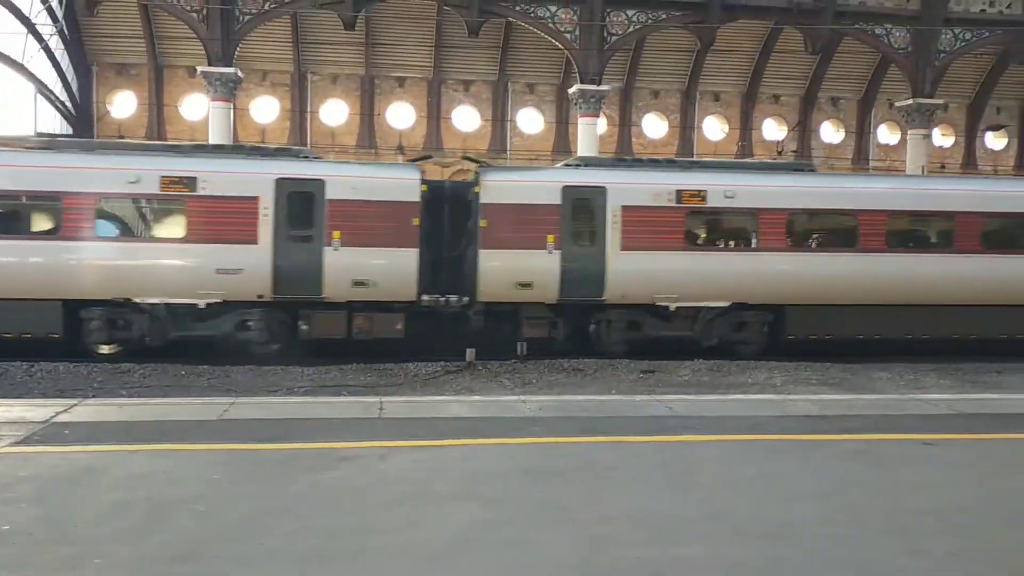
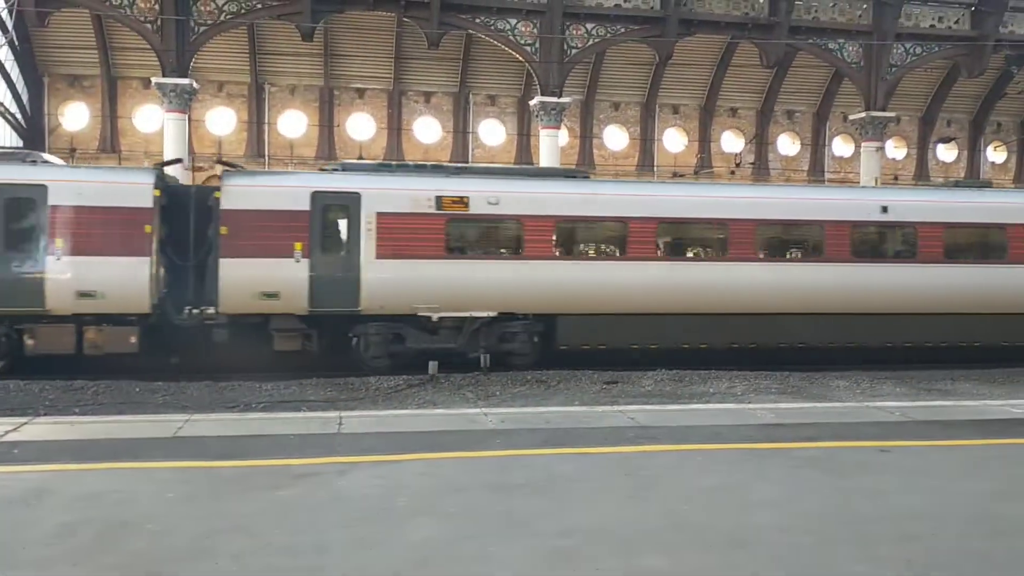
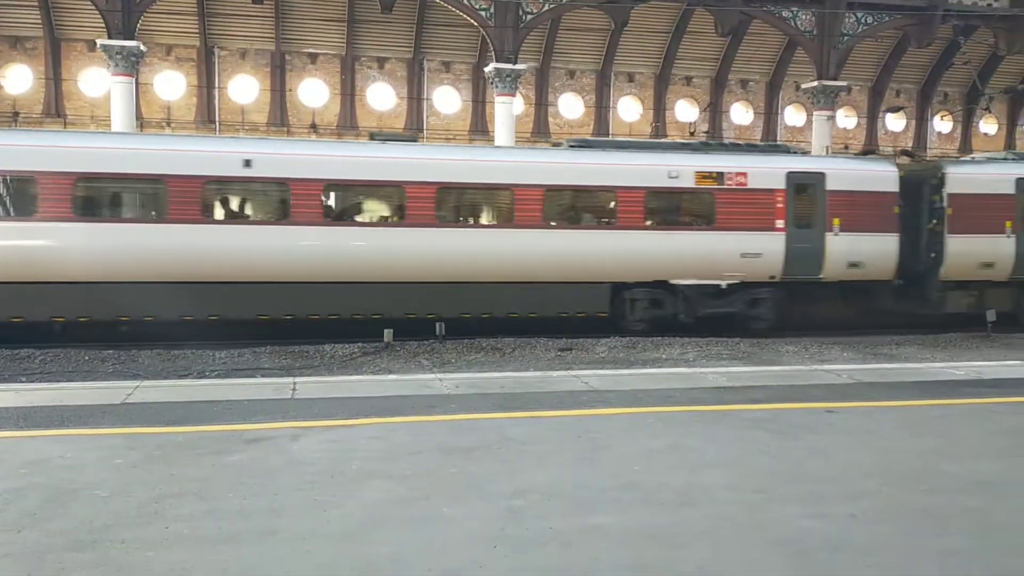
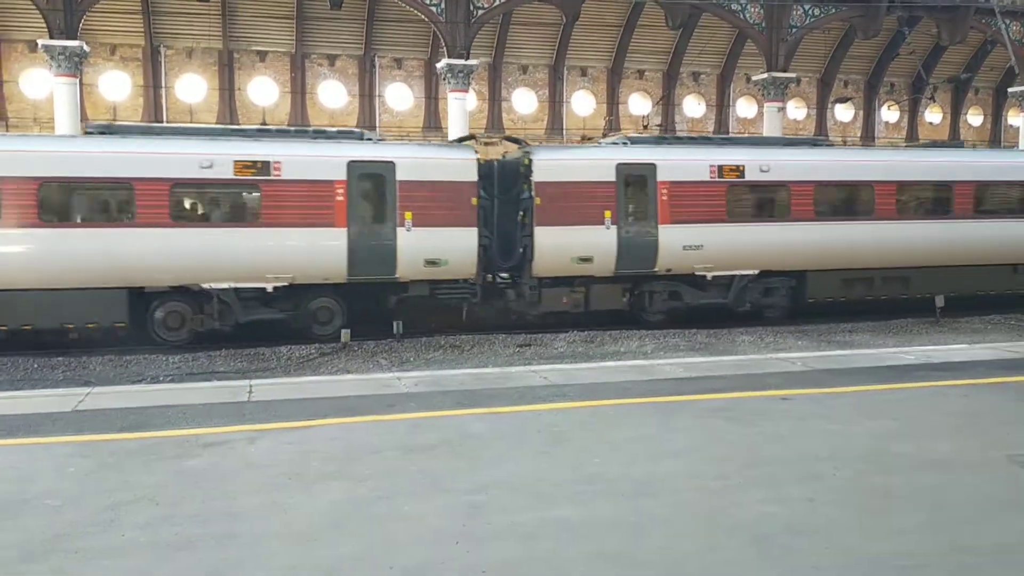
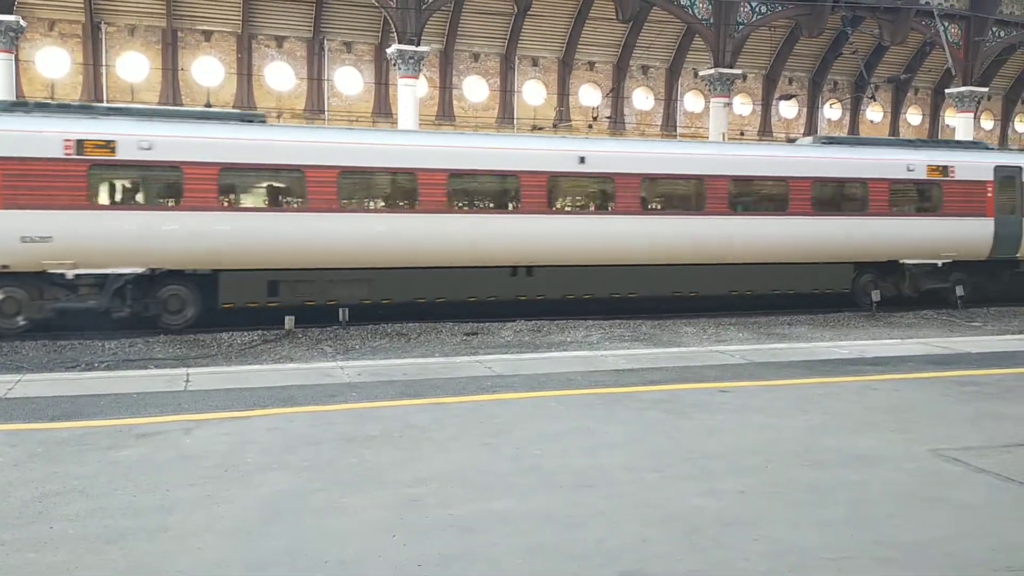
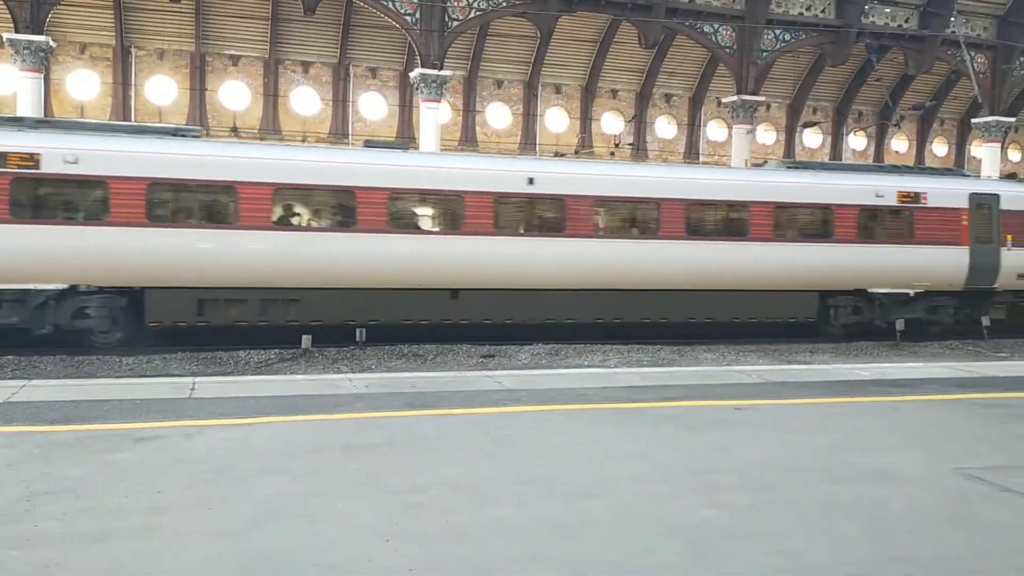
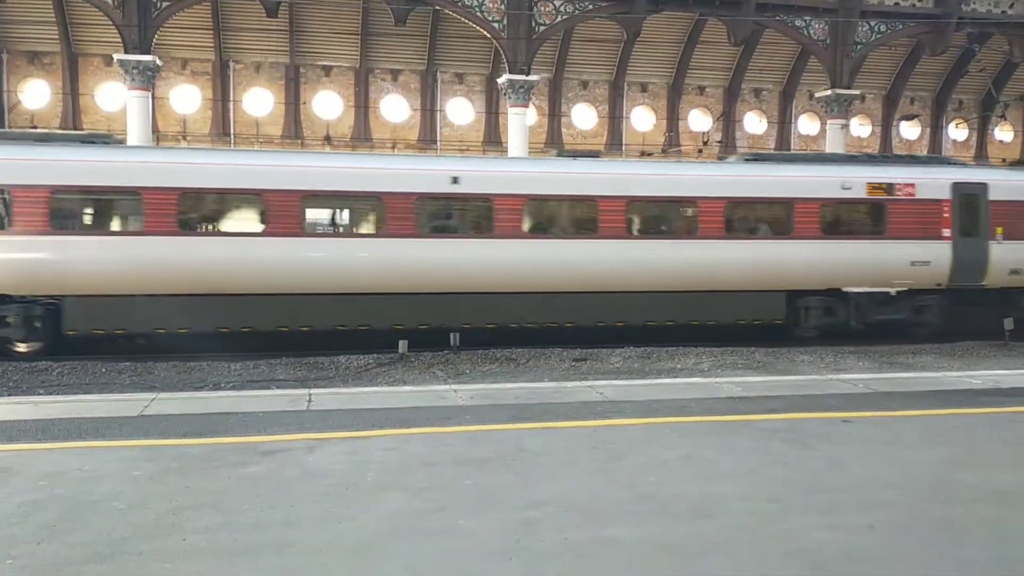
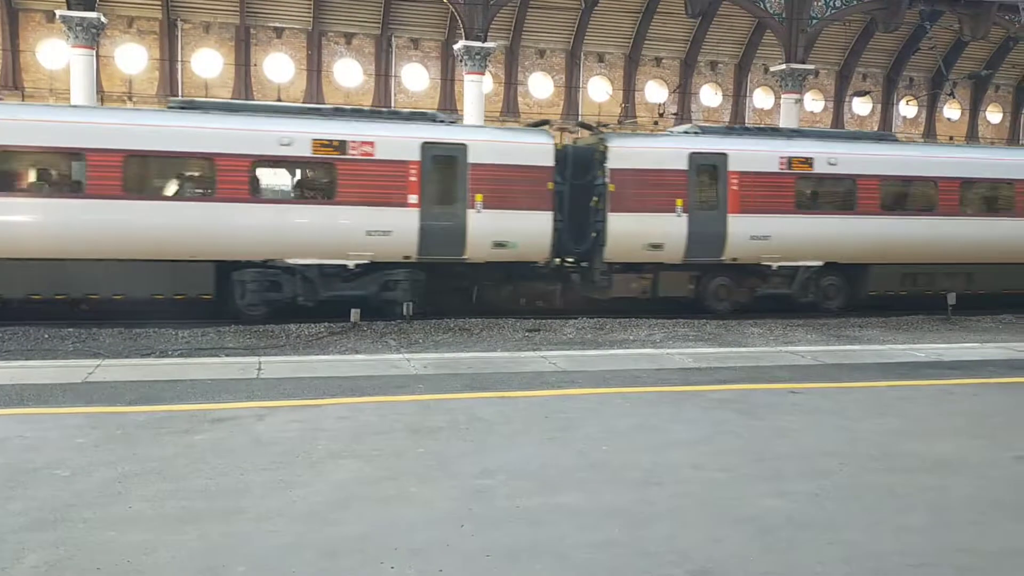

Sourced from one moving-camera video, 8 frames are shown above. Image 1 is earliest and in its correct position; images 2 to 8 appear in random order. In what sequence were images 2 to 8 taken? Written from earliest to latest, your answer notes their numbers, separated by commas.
2, 7, 3, 8, 5, 4, 6
